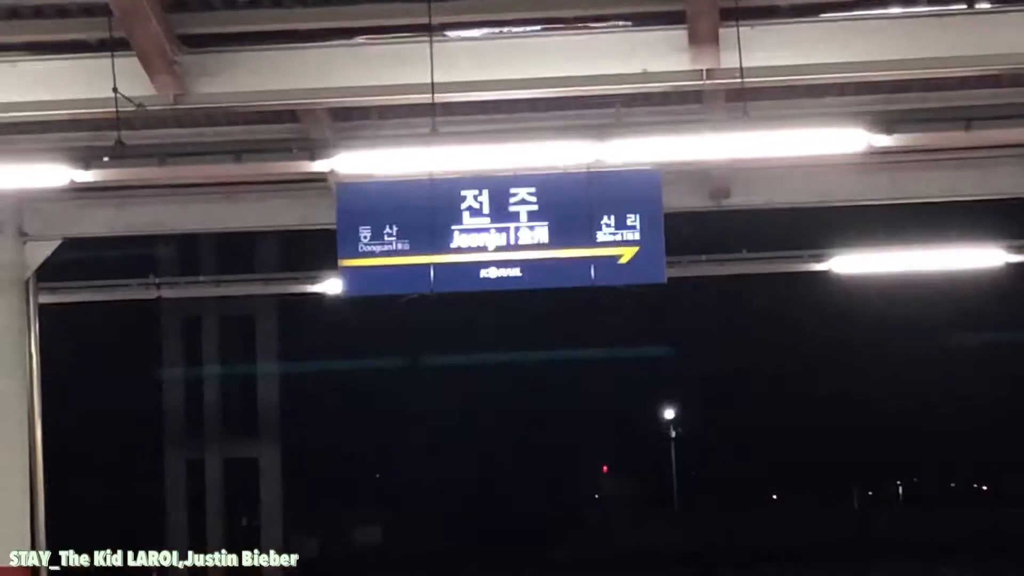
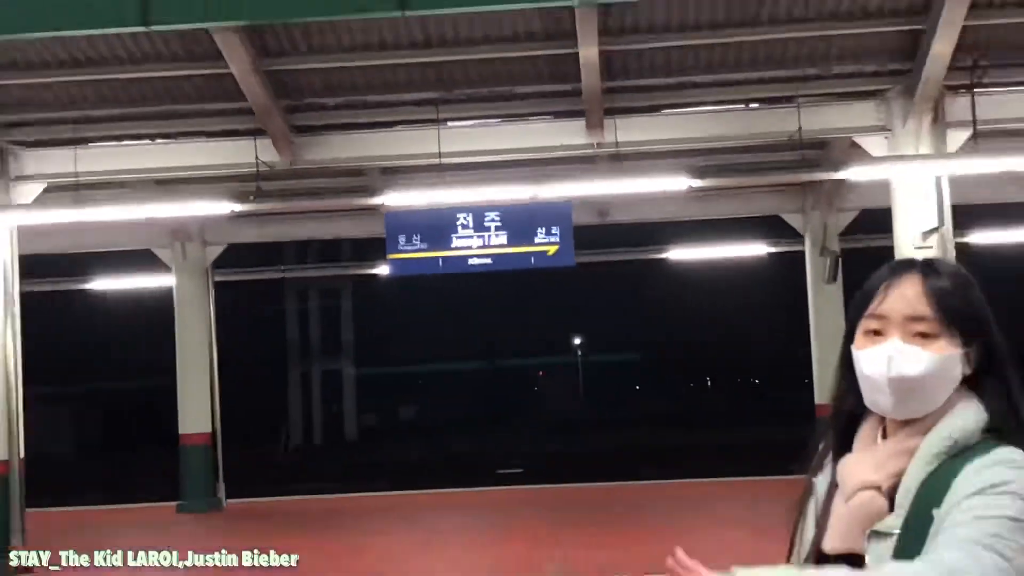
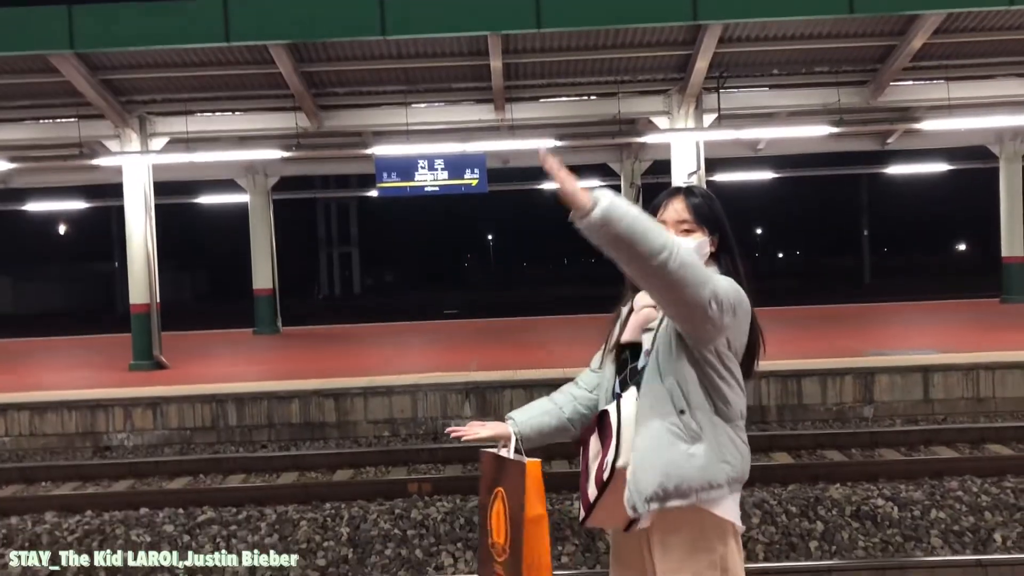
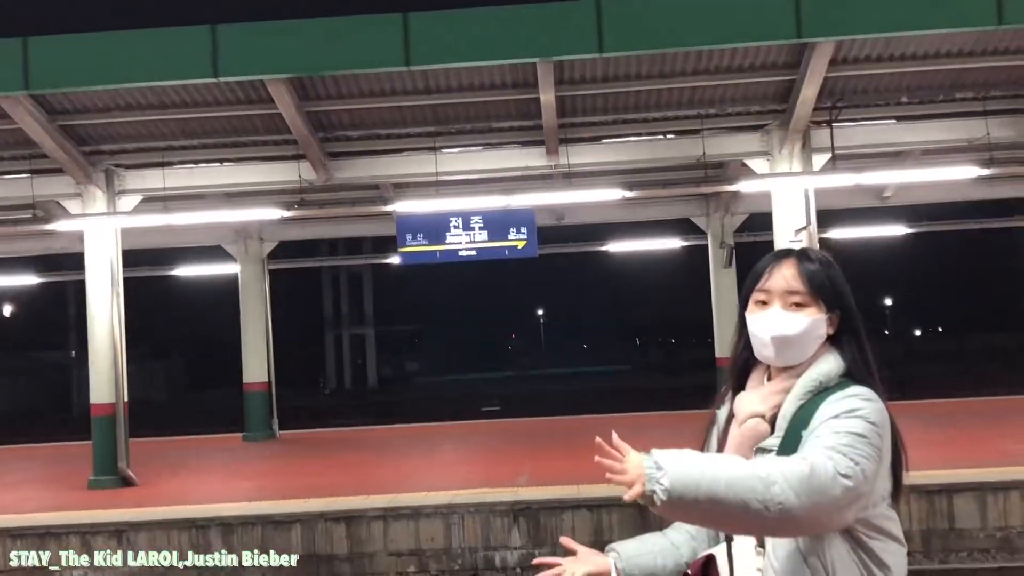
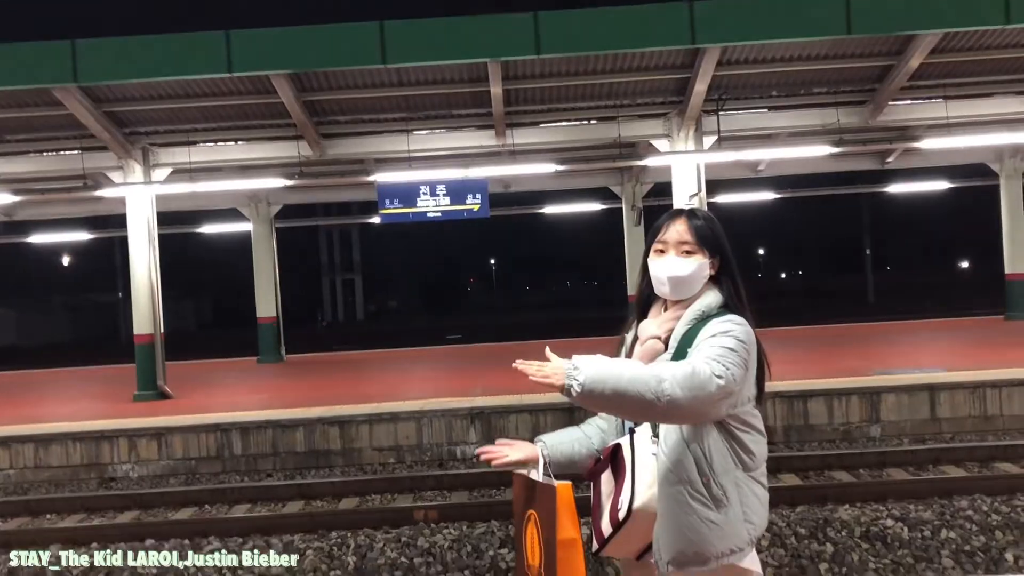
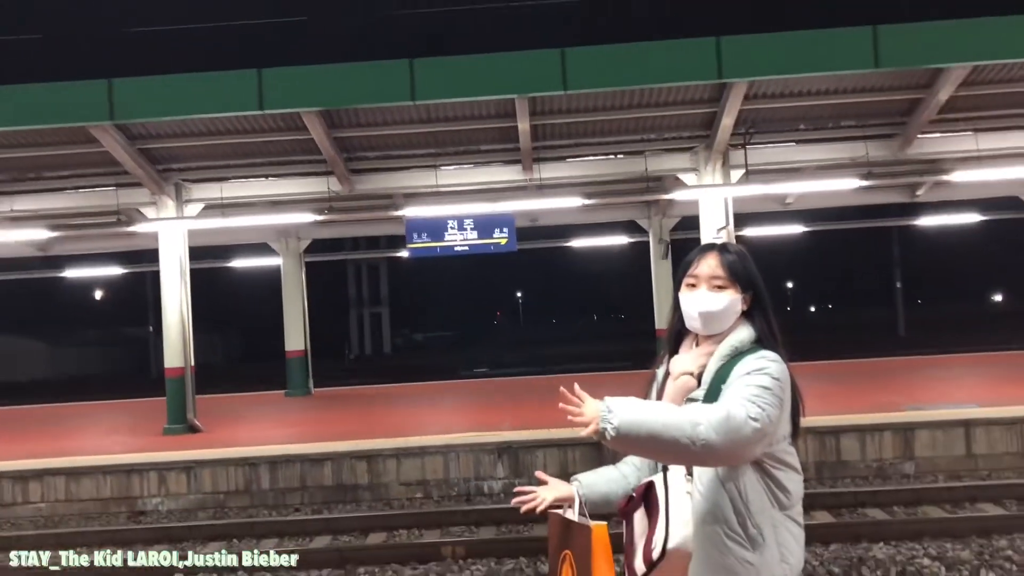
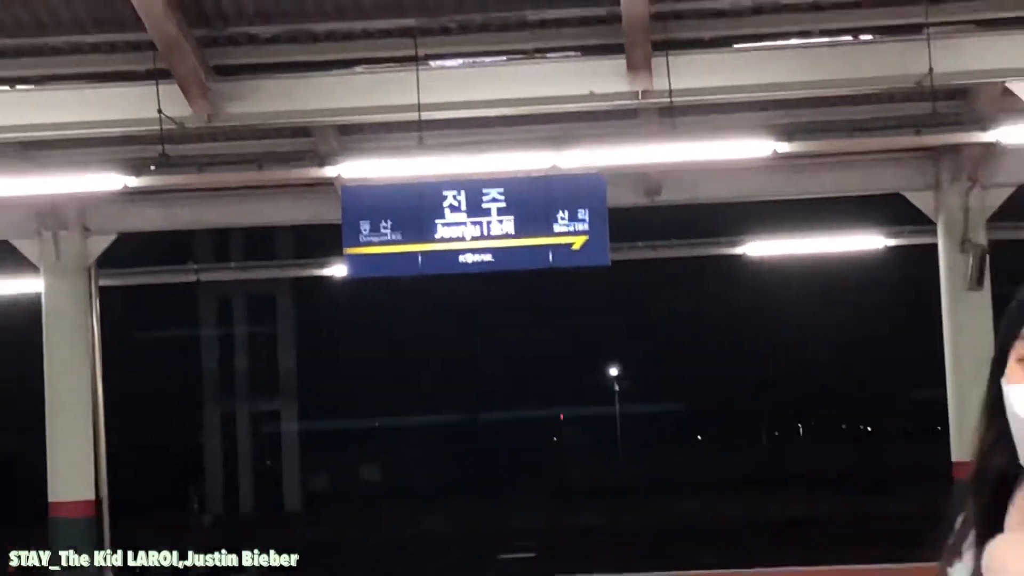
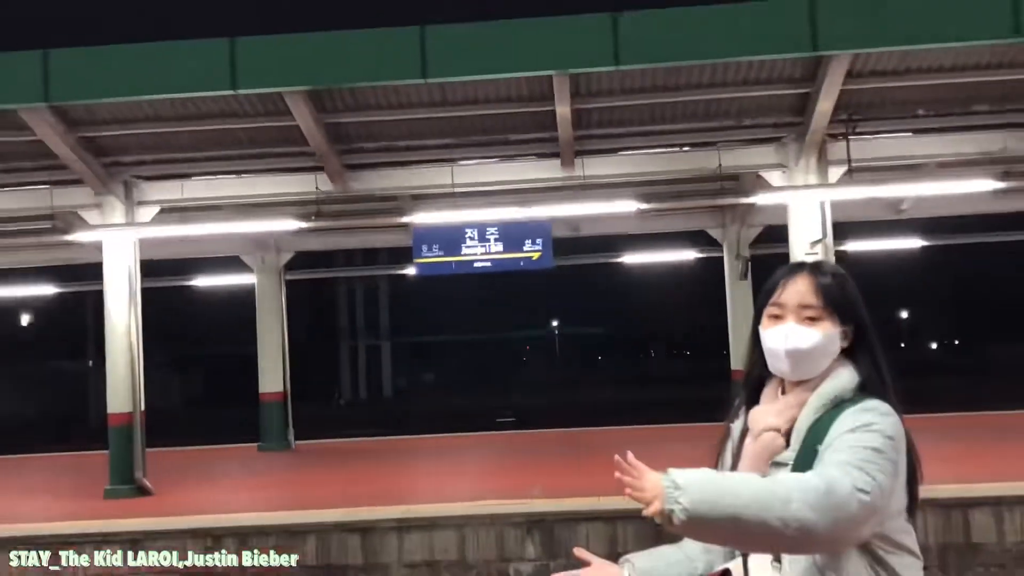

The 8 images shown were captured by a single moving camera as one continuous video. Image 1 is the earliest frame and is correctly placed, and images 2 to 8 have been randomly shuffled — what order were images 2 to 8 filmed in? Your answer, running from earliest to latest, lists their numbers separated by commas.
7, 2, 8, 4, 6, 5, 3
